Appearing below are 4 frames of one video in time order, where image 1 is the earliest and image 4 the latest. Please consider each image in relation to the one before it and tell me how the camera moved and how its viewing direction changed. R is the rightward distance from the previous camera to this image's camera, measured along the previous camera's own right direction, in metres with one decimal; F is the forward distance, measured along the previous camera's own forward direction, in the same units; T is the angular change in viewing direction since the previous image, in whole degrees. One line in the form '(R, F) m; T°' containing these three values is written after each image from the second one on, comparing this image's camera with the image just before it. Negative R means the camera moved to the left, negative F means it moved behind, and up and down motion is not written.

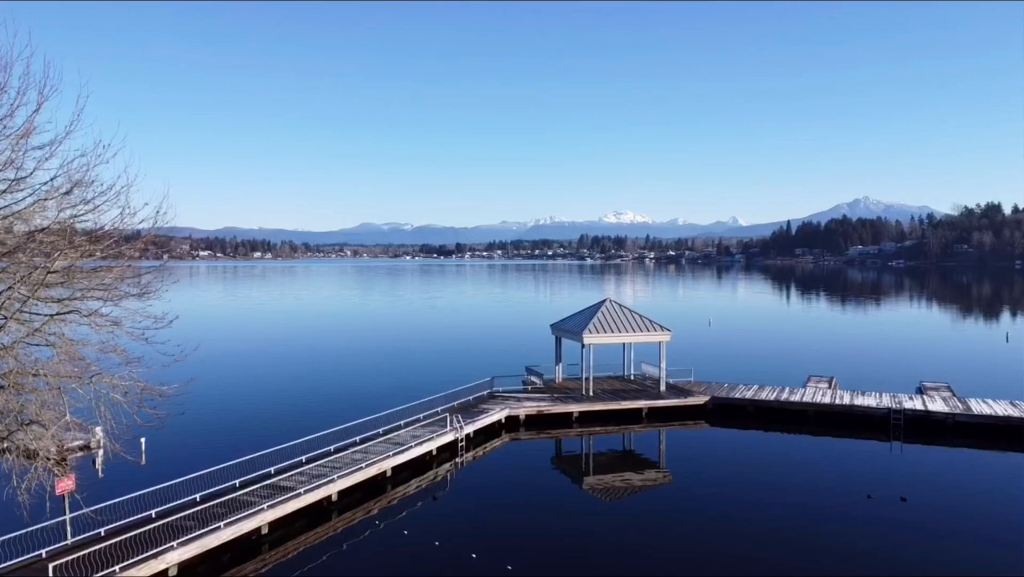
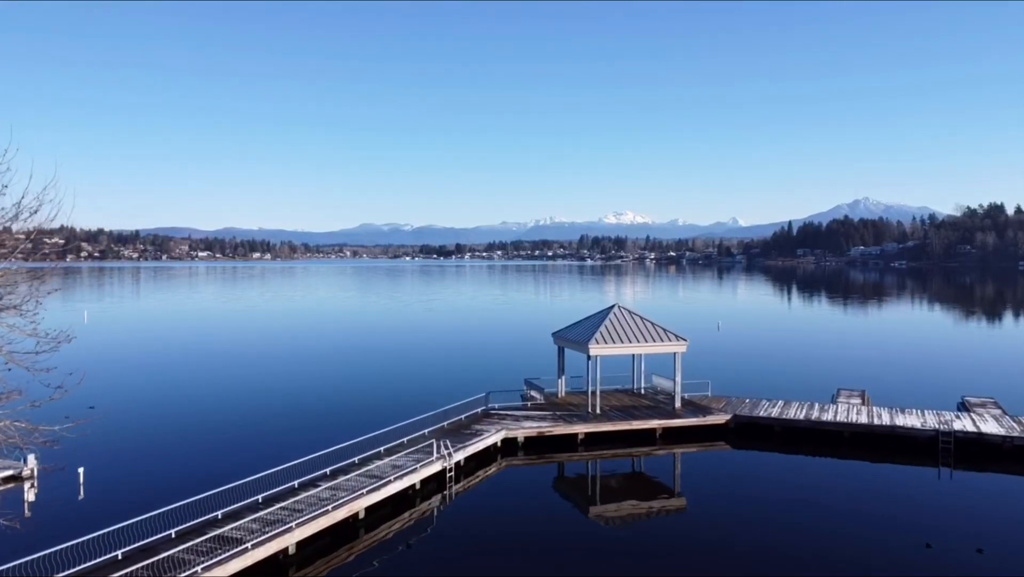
(0.0, +1.1) m; 0°
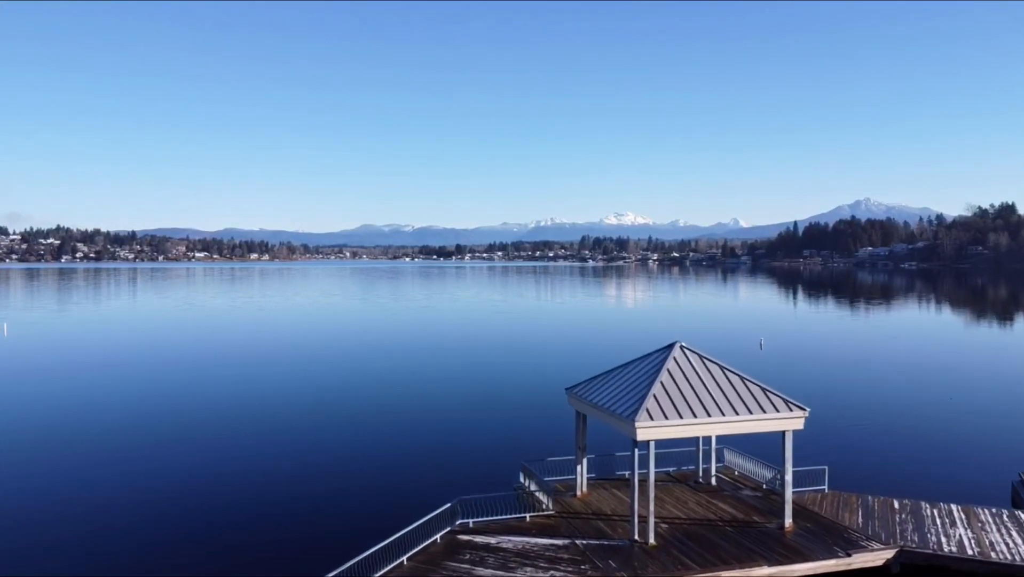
(+0.1, +3.9) m; 0°
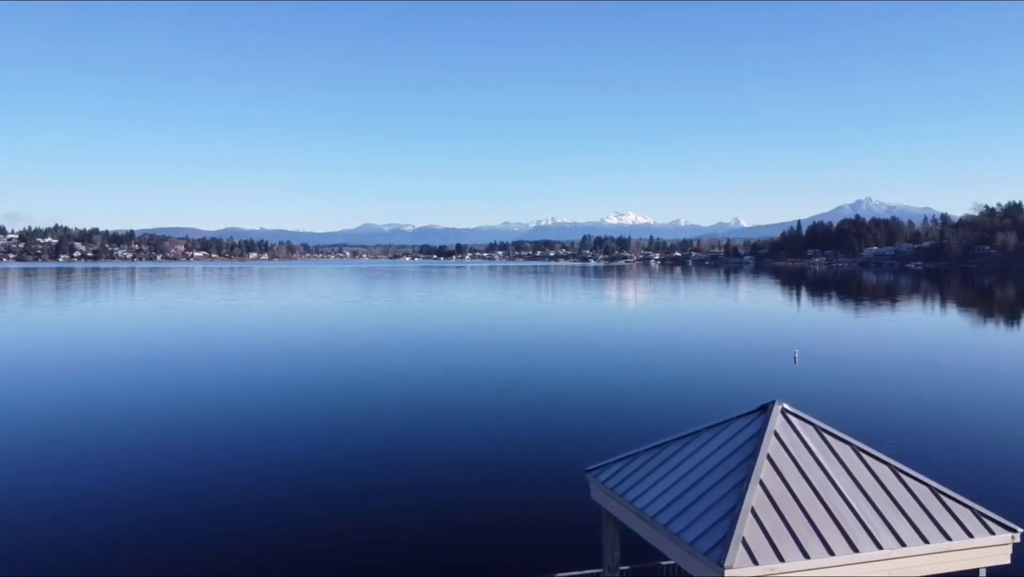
(+0.1, +2.2) m; 0°
